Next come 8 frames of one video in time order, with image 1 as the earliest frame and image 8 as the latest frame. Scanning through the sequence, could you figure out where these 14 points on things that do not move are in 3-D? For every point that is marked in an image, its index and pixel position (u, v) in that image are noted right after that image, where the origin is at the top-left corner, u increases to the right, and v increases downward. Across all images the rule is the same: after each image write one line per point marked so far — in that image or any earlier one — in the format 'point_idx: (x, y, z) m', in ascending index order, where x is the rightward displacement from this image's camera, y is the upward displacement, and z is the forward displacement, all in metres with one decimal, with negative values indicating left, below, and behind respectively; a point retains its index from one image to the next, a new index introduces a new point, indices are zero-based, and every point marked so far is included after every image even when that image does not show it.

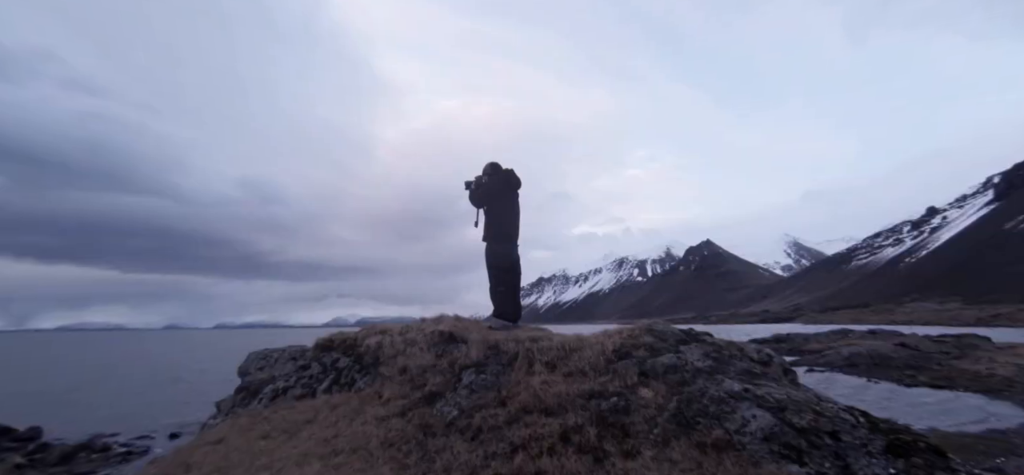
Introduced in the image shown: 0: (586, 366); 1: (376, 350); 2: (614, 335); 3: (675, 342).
0: (+1.2, -2.2, +6.5) m
1: (-3.0, -2.4, +8.3) m
2: (+1.9, -1.9, +7.3) m
3: (+2.9, -1.9, +6.8) m
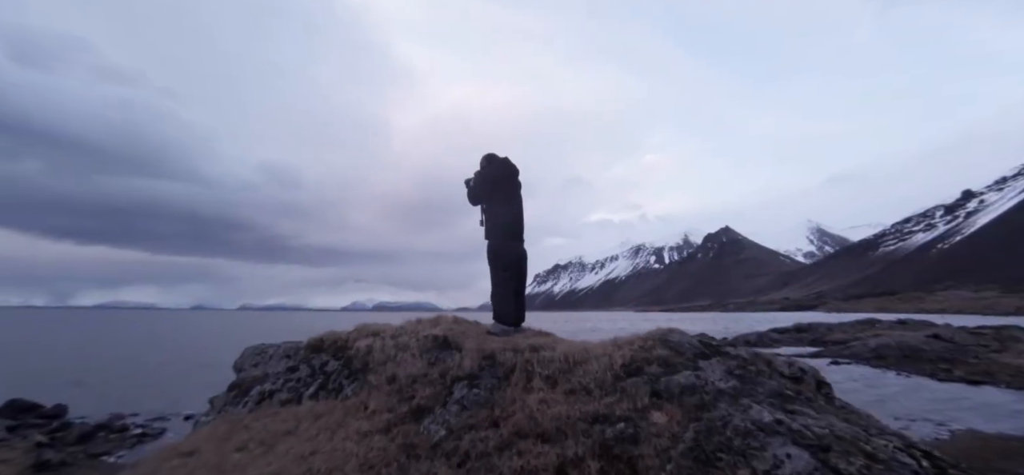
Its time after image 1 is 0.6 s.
0: (+1.2, -2.2, +5.7) m
1: (-3.0, -2.4, +7.7) m
2: (+1.9, -1.8, +6.5) m
3: (+2.8, -1.9, +6.0) m
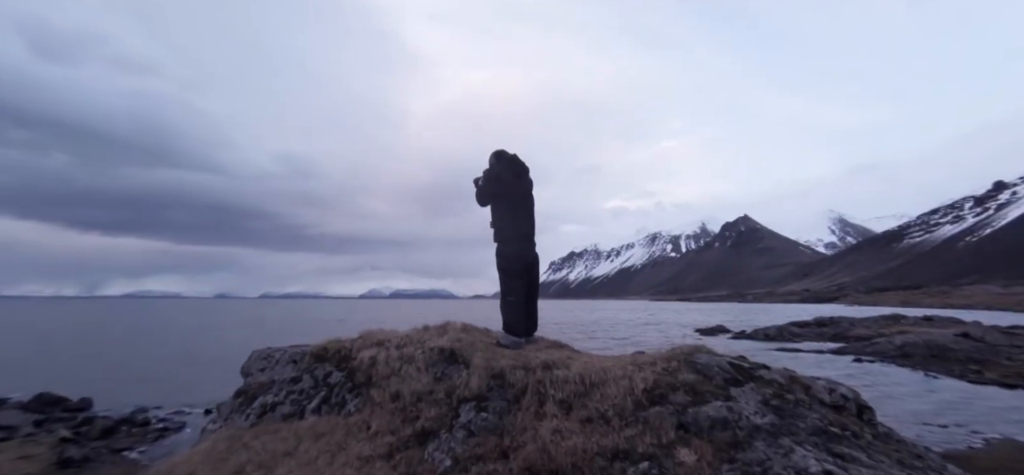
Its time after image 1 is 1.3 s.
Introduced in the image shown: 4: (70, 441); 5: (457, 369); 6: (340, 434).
0: (+1.3, -2.4, +5.2) m
1: (-2.7, -2.5, +7.4) m
2: (+2.1, -2.0, +5.9) m
3: (+3.0, -2.1, +5.4) m
4: (-22.5, -10.5, +19.7) m
5: (-0.9, -2.3, +6.6) m
6: (-2.8, -3.2, +6.2) m
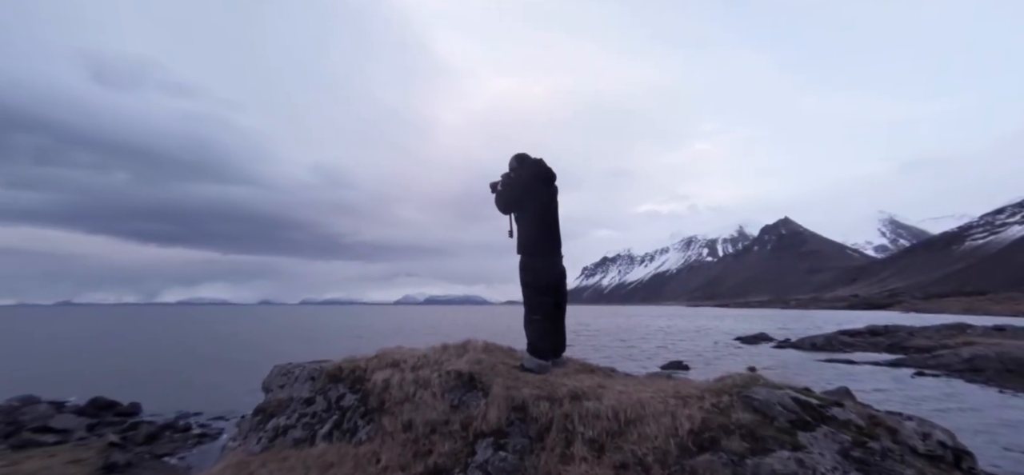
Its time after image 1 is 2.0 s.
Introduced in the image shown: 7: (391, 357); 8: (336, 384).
0: (+1.6, -2.5, +4.4) m
1: (-2.3, -2.7, +6.9) m
2: (+2.4, -2.2, +5.1) m
3: (+3.2, -2.2, +4.5) m
4: (-21.0, -11.1, +20.5) m
5: (-0.6, -2.5, +6.0) m
6: (-2.4, -3.4, +5.7) m
7: (-2.5, -2.5, +7.9) m
8: (-3.6, -3.0, +7.8) m
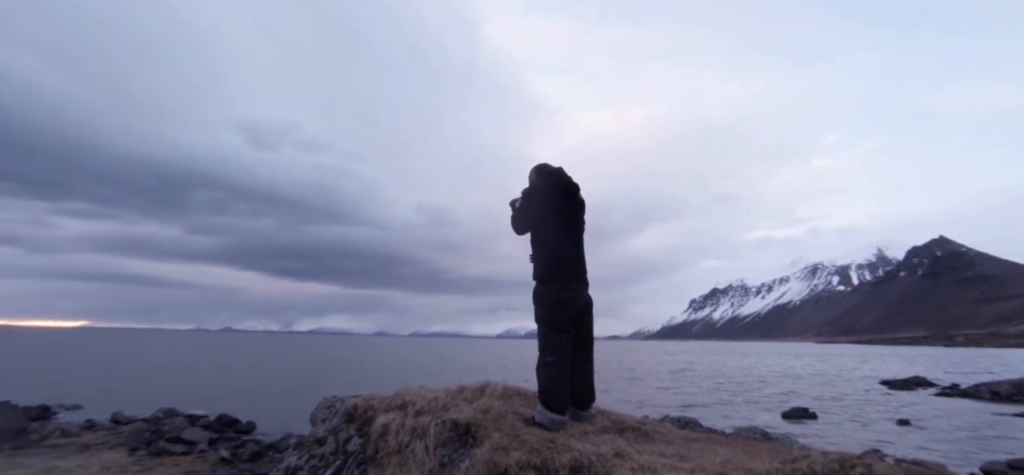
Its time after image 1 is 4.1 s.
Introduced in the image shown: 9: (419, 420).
0: (+1.1, -2.7, +3.0) m
1: (-2.1, -3.2, +6.2) m
2: (+2.0, -2.3, +3.5) m
3: (+2.8, -2.3, +2.8) m
4: (-17.1, -13.4, +22.9) m
5: (-0.6, -2.8, +5.0) m
6: (-2.5, -3.8, +5.1) m
7: (-2.1, -3.0, +7.3) m
8: (-3.2, -3.6, +7.4) m
9: (-1.5, -2.9, +6.2) m
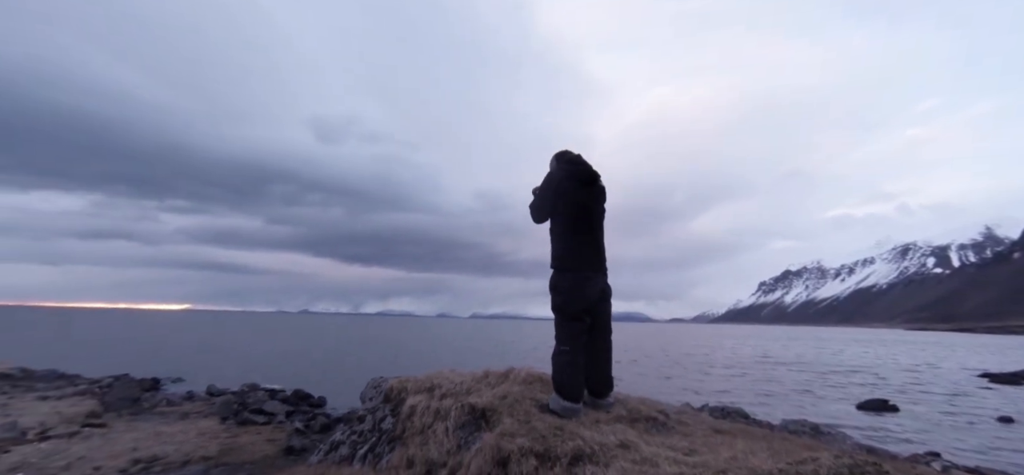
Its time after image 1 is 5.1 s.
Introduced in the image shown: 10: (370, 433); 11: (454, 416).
0: (+1.0, -2.6, +3.1) m
1: (-1.8, -3.1, +6.7) m
2: (+2.0, -2.3, +3.4) m
3: (+2.6, -2.2, +2.6) m
4: (-14.2, -13.0, +25.5) m
5: (-0.5, -2.8, +5.3) m
6: (-2.3, -3.8, +5.6) m
7: (-1.6, -2.9, +7.8) m
8: (-2.7, -3.5, +8.0) m
9: (-1.2, -2.8, +6.5) m
10: (-2.7, -3.8, +7.4) m
11: (-0.9, -2.8, +6.0) m
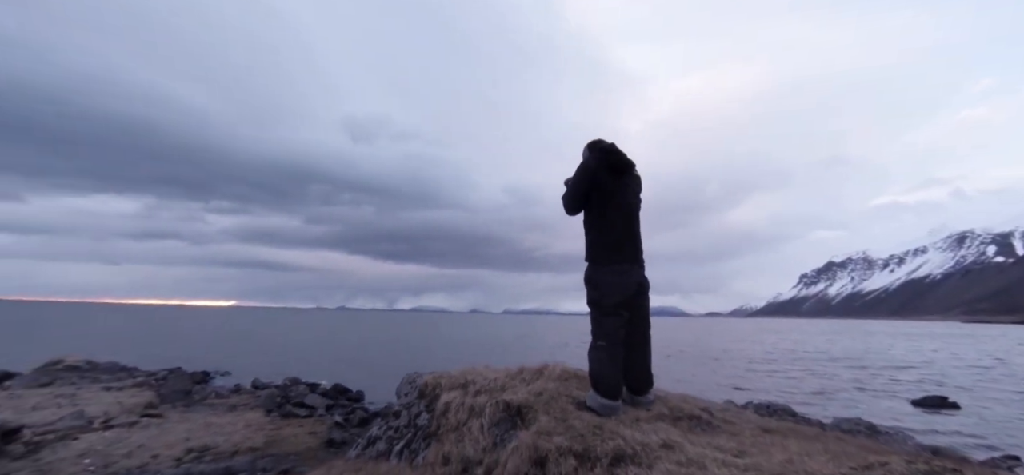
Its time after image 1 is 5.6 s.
0: (+1.3, -2.6, +2.9) m
1: (-1.2, -3.0, +6.7) m
2: (+2.3, -2.1, +3.2) m
3: (+2.9, -2.1, +2.3) m
4: (-12.0, -12.9, +26.5) m
5: (0.0, -2.7, +5.2) m
6: (-1.7, -3.7, +5.6) m
7: (-0.9, -2.8, +7.7) m
8: (-1.9, -3.4, +8.1) m
9: (-0.6, -2.7, +6.5) m
10: (-2.1, -3.7, +7.4) m
11: (-0.4, -2.7, +5.9) m
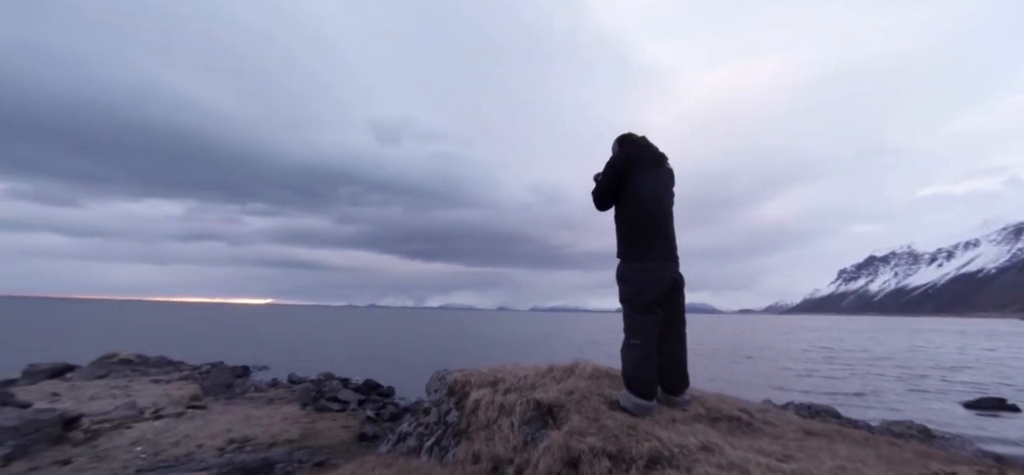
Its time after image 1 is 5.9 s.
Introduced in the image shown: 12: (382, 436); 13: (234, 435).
0: (+1.6, -2.5, +2.7) m
1: (-0.7, -3.0, +6.7) m
2: (+2.6, -2.1, +2.9) m
3: (+3.1, -2.1, +2.0) m
4: (-10.1, -12.8, +27.2) m
5: (+0.4, -2.6, +5.1) m
6: (-1.3, -3.7, +5.7) m
7: (-0.4, -2.7, +7.7) m
8: (-1.3, -3.4, +8.1) m
9: (-0.1, -2.7, +6.4) m
10: (-1.5, -3.6, +7.5) m
11: (+0.1, -2.6, +5.9) m
12: (-4.6, -7.0, +13.5) m
13: (-9.1, -6.5, +12.6) m
